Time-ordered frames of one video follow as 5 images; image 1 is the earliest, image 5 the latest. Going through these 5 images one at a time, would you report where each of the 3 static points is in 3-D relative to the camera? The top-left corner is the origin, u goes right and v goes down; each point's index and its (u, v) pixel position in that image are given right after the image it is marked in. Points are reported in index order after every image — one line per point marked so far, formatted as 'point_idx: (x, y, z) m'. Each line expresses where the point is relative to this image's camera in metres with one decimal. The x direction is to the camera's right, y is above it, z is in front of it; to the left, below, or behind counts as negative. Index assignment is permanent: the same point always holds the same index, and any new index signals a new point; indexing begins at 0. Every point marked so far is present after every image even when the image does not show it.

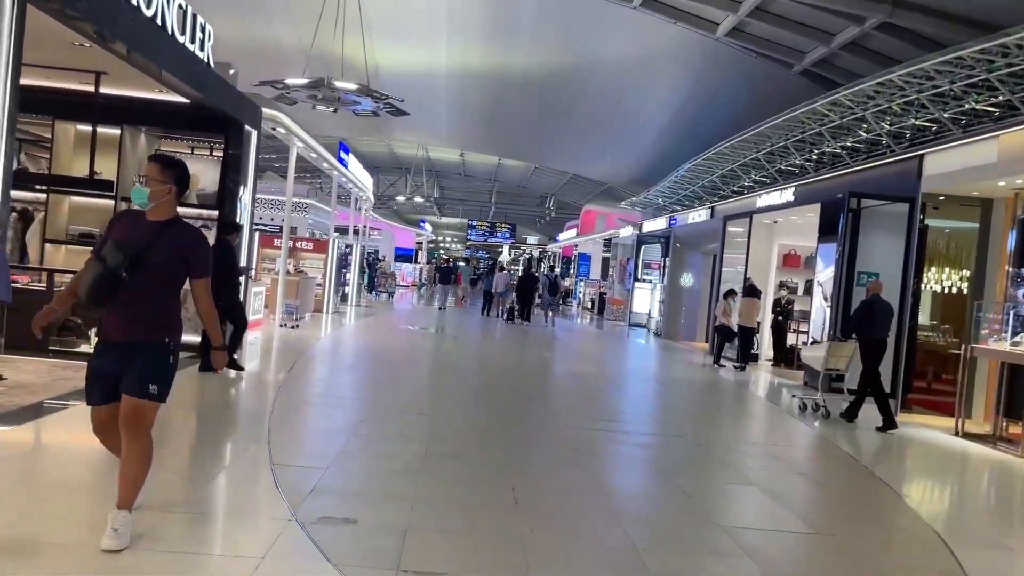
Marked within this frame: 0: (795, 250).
0: (+4.1, +0.5, +12.1) m
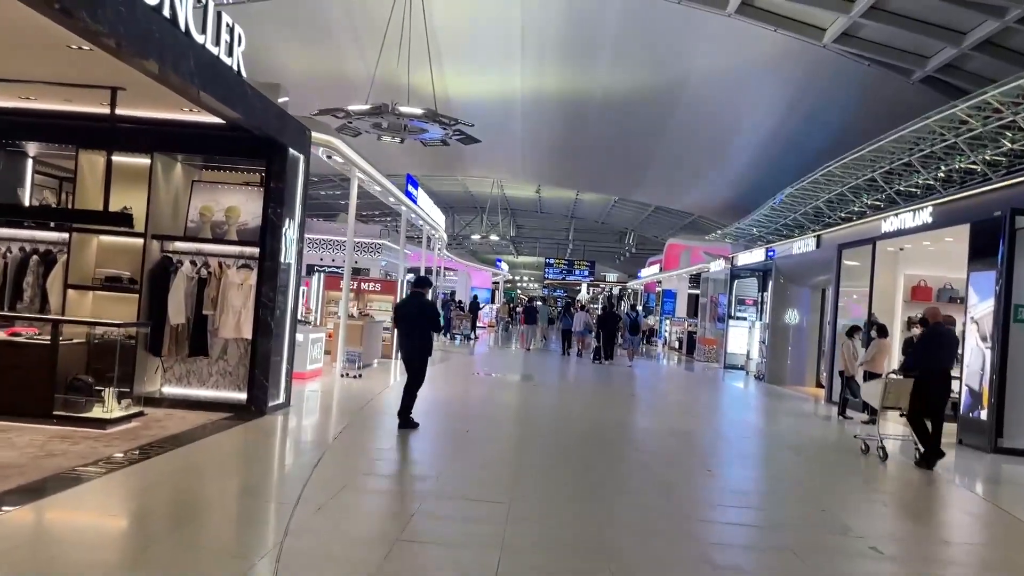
0: (+5.2, +0.1, +10.5) m
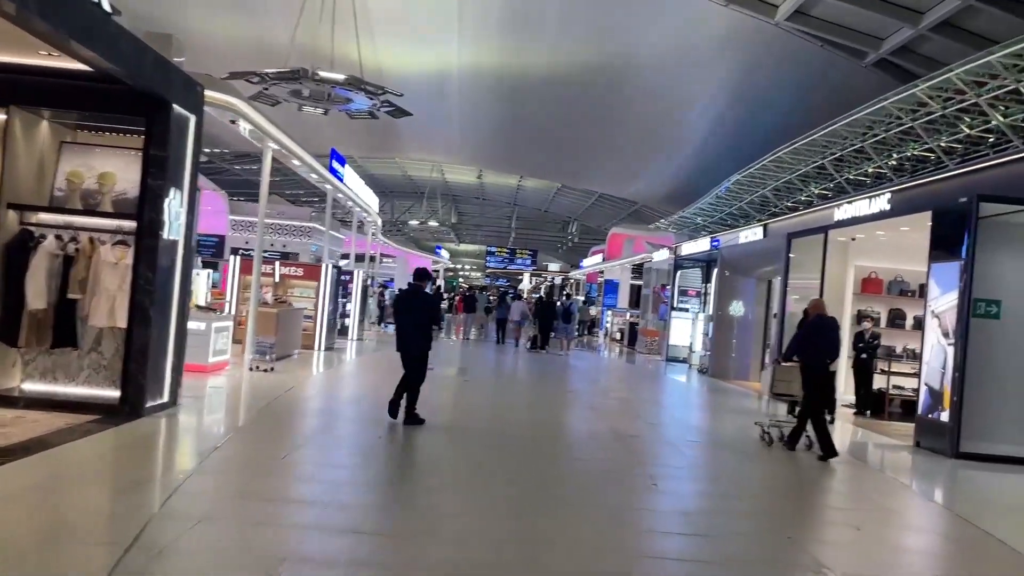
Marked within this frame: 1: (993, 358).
0: (+4.4, +0.2, +10.1) m
1: (+4.0, -0.6, +6.9) m
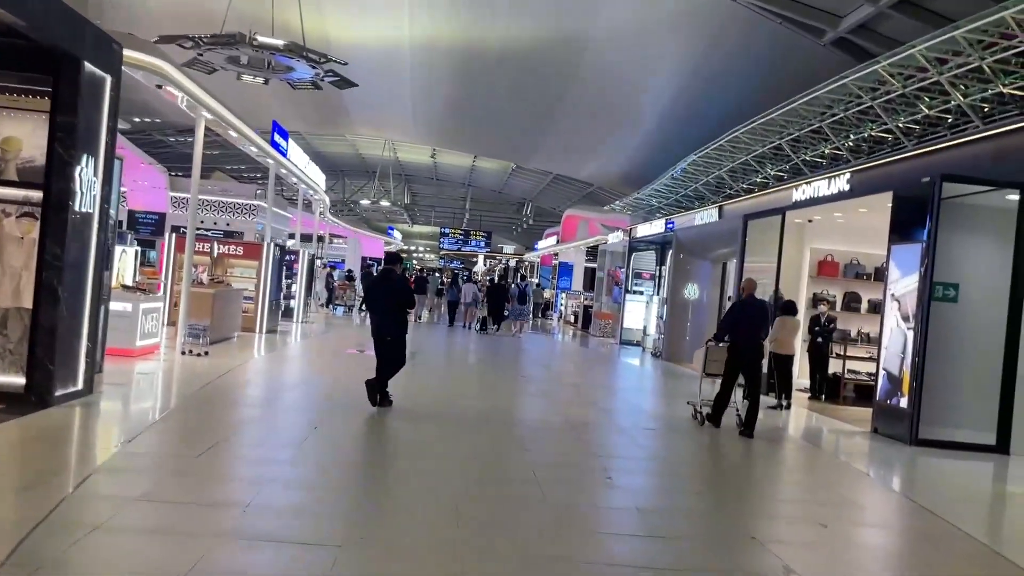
0: (+3.8, +0.4, +9.9) m
1: (+3.5, -0.4, +6.7) m
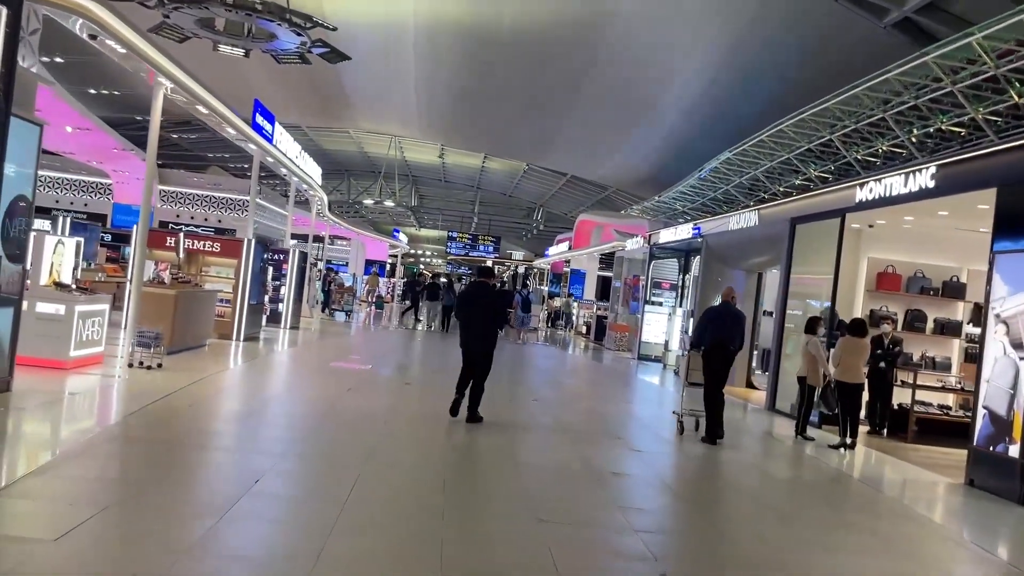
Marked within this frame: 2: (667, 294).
0: (+3.9, +0.2, +8.6) m
1: (+3.6, -0.6, +5.4) m
2: (+2.9, -0.1, +15.7) m
